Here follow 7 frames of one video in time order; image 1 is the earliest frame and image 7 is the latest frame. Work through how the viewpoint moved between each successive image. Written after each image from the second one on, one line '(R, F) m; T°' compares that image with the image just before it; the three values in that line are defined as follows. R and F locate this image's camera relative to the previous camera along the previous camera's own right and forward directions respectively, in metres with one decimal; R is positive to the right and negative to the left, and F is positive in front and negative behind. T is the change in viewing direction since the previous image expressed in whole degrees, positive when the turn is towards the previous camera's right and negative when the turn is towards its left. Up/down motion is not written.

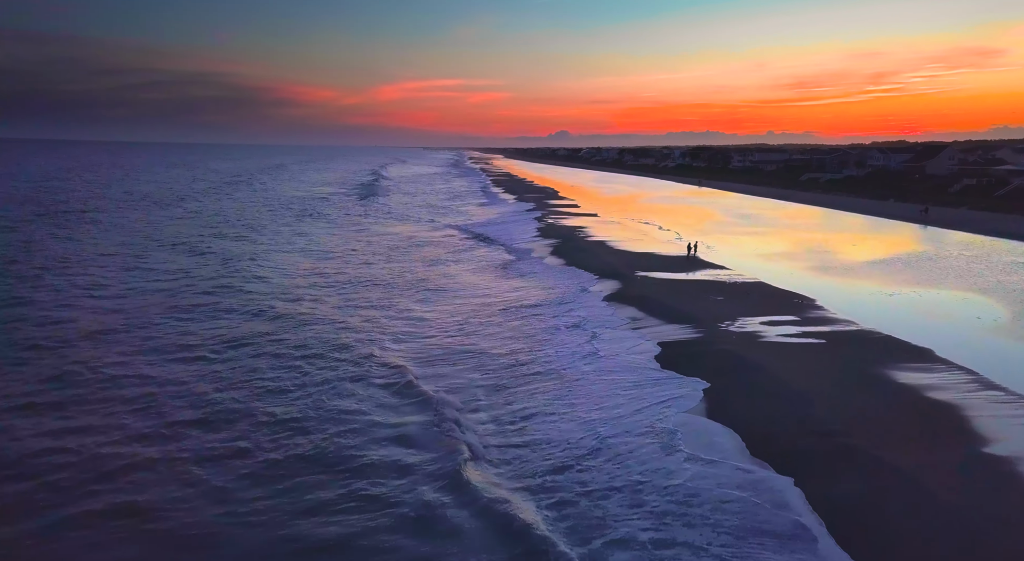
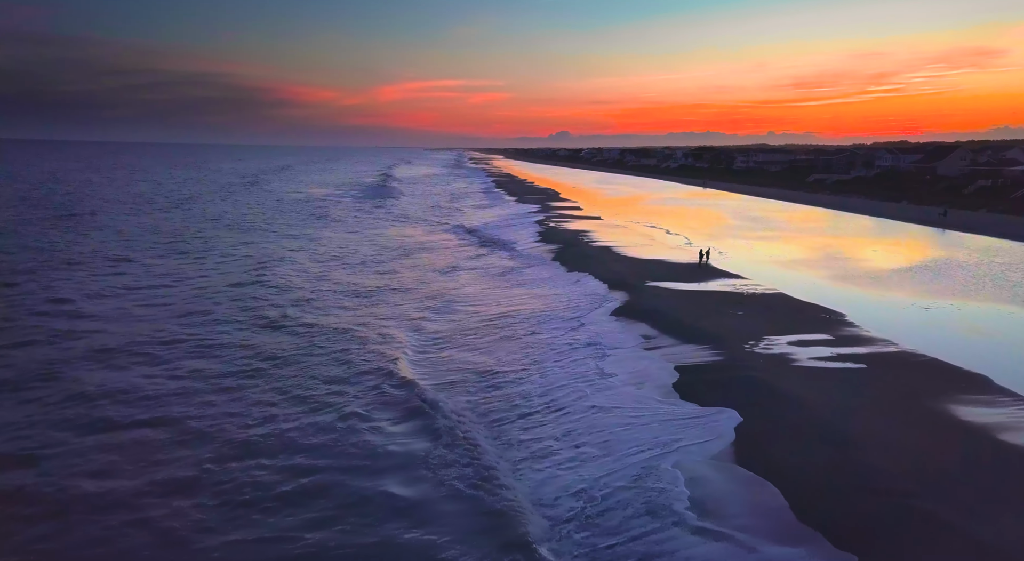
(0.0, +1.3) m; 0°
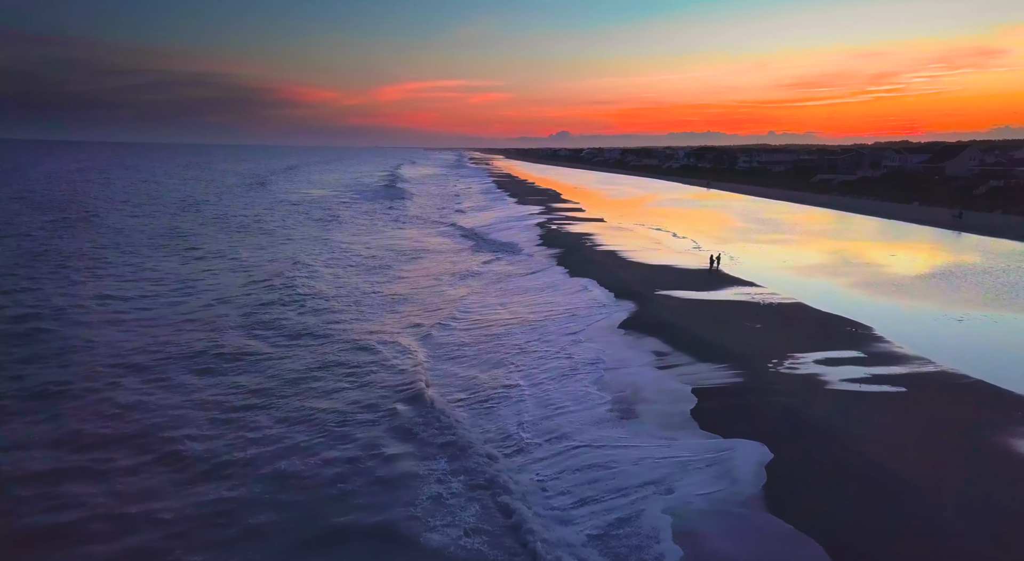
(0.0, +1.0) m; 0°
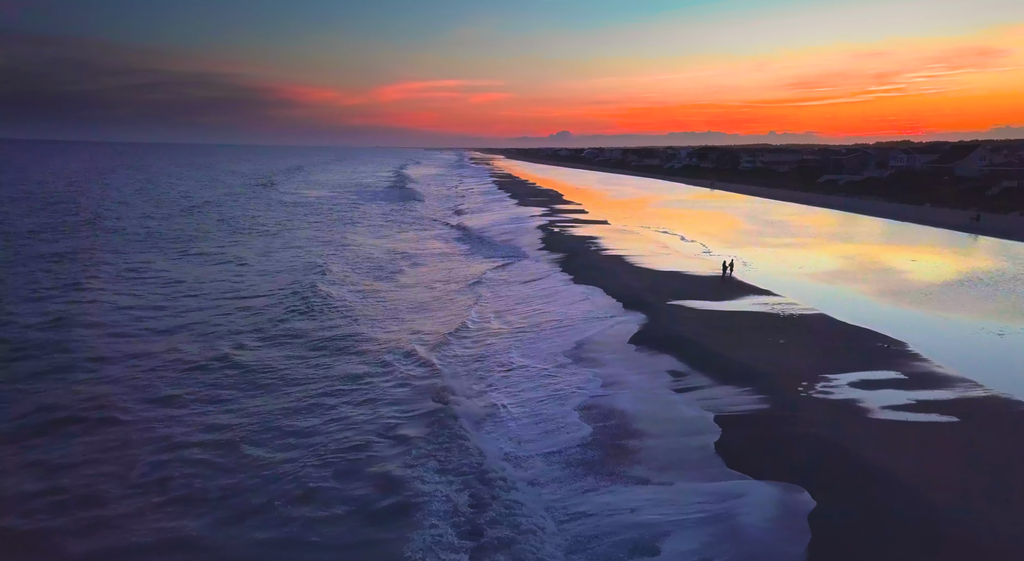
(0.0, +1.0) m; 0°
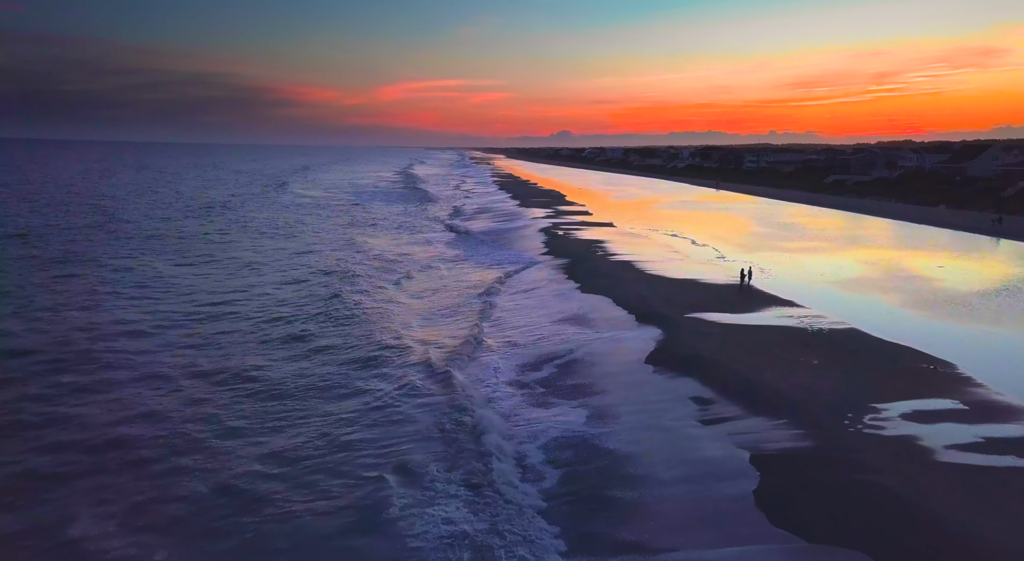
(0.0, +1.2) m; 0°
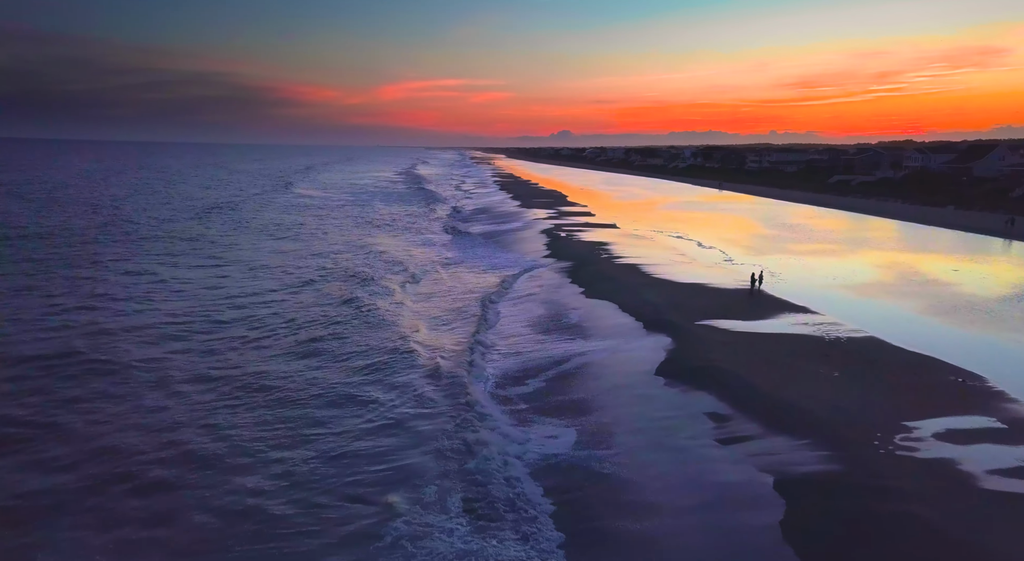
(0.0, +0.6) m; 0°
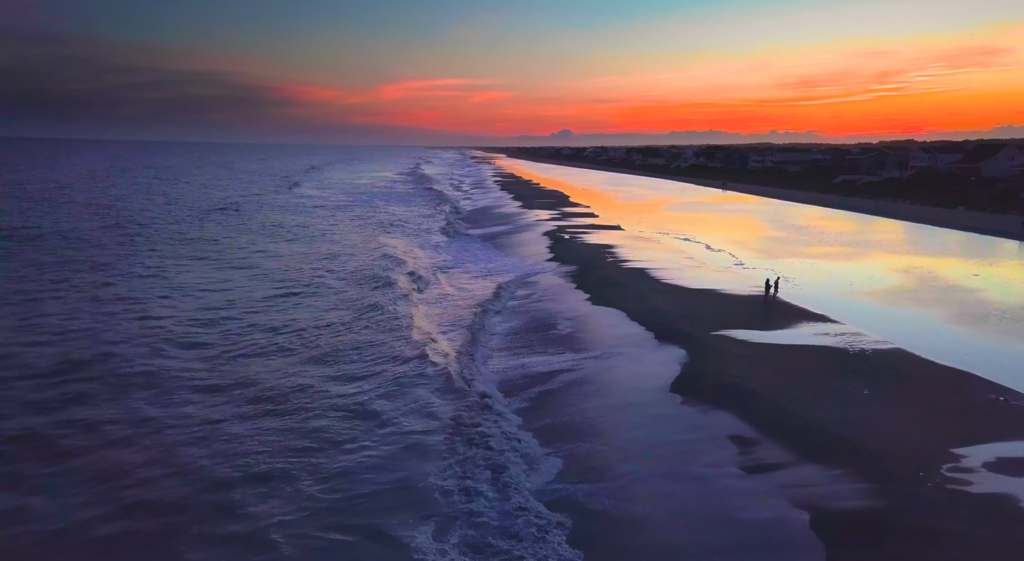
(-0.1, +0.7) m; 0°
